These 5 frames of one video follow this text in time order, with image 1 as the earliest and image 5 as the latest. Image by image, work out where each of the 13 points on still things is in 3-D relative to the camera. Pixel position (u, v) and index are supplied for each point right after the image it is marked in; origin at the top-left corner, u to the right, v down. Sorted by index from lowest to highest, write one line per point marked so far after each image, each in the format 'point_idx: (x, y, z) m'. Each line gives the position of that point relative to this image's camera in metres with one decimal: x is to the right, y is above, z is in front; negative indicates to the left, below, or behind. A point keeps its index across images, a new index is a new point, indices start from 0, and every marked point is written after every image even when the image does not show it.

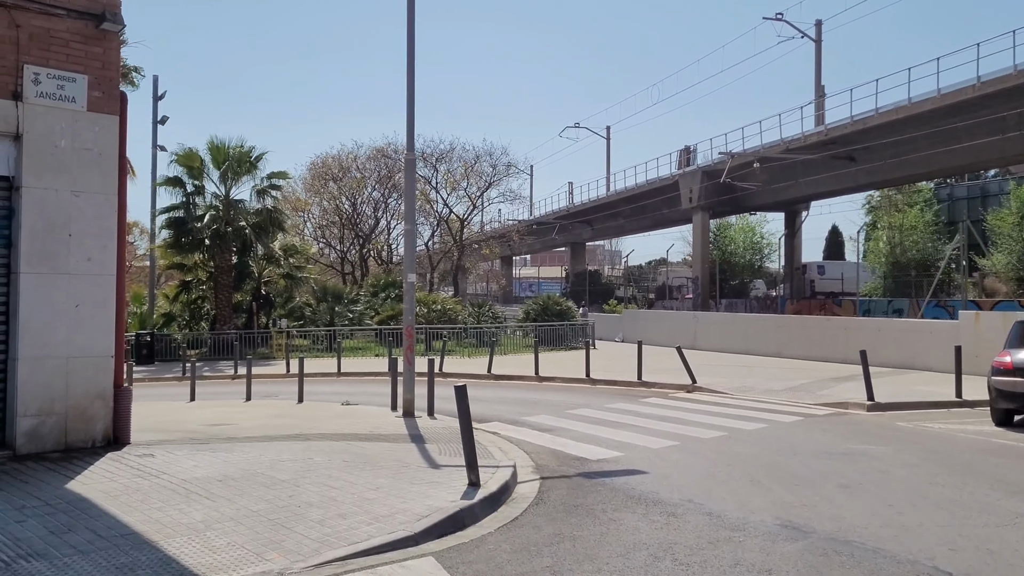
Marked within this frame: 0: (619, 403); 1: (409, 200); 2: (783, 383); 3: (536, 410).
0: (+1.9, -2.0, +16.3) m
1: (-1.4, +1.2, +13.0) m
2: (+5.2, -1.9, +18.0) m
3: (+0.4, -2.0, +15.2) m
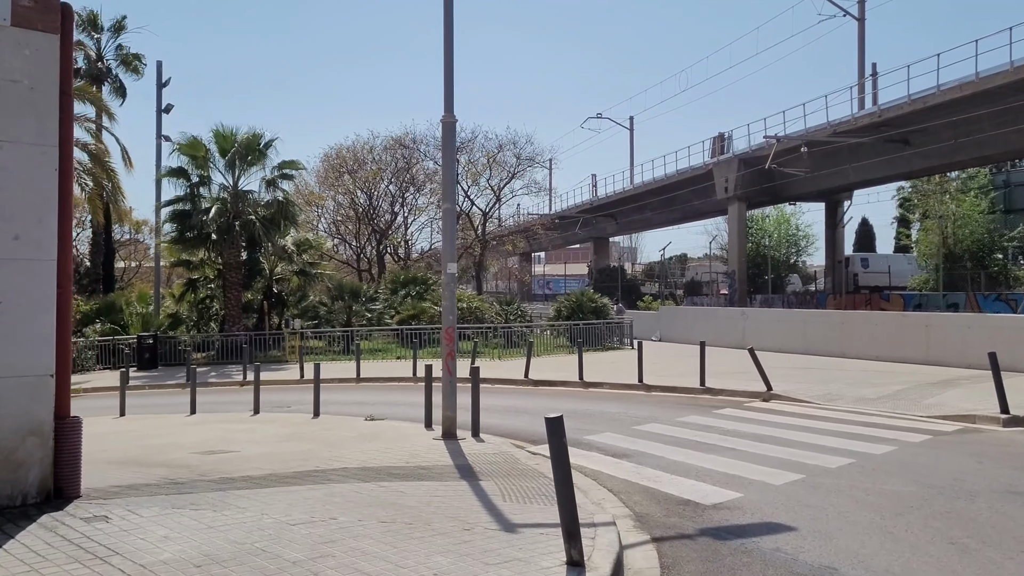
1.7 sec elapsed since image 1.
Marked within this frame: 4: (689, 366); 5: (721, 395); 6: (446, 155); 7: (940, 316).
0: (+2.7, -1.9, +13.9) m
1: (-0.7, +1.3, +10.6) m
2: (+6.0, -1.7, +15.5) m
3: (+1.2, -1.9, +12.7) m
4: (+3.7, -1.7, +19.6) m
5: (+3.6, -1.9, +16.3) m
6: (-0.7, +1.5, +10.7) m
7: (+9.0, -0.6, +19.9) m
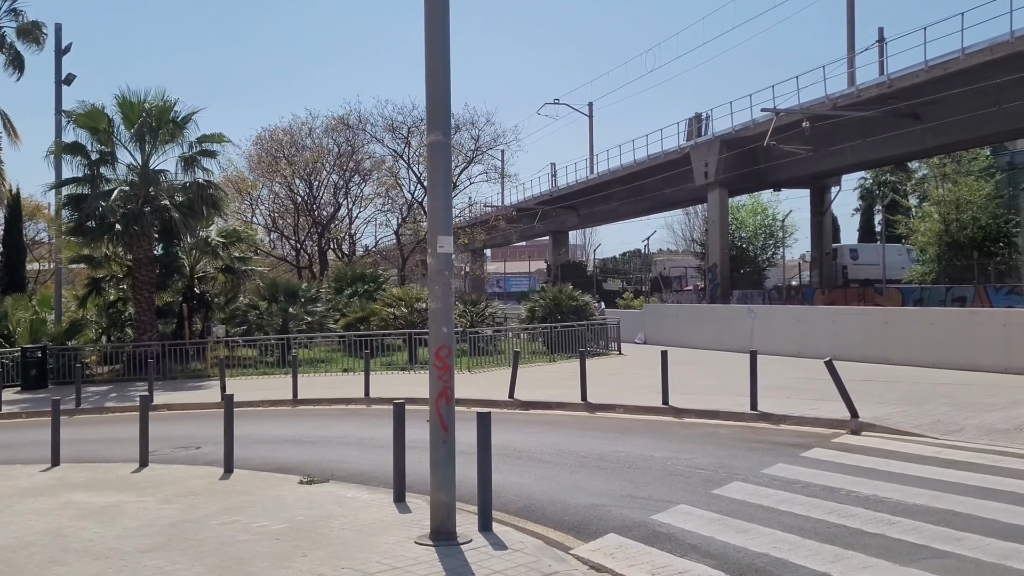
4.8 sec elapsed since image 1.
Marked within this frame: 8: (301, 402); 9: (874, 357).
0: (+2.7, -1.8, +9.6) m
1: (-0.5, +1.4, +6.2) m
2: (+6.0, -1.6, +11.5) m
3: (+1.3, -1.8, +8.4) m
4: (+3.4, -1.6, +15.4) m
5: (+3.5, -1.8, +12.1) m
6: (-0.5, +1.6, +6.2) m
7: (+8.7, -0.4, +16.0) m
8: (-3.9, -2.1, +17.2) m
9: (+7.5, -1.4, +19.4) m
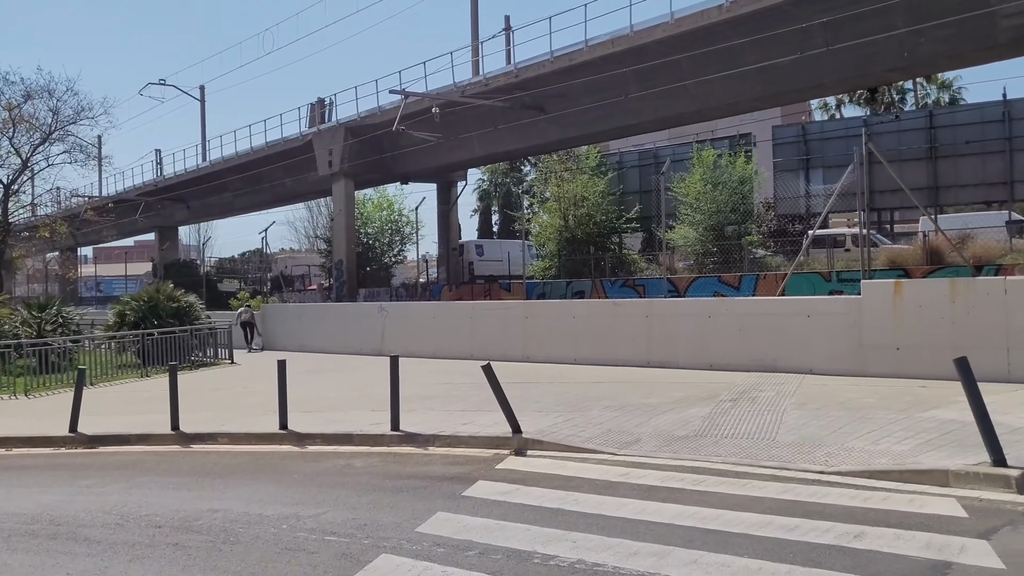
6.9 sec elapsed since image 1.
0: (-0.6, -1.7, +7.1) m
1: (-2.3, +1.5, +2.6) m
2: (+1.7, -1.4, +10.0) m
3: (-1.4, -1.7, +5.4) m
4: (-2.1, -1.5, +12.6) m
5: (-0.8, -1.6, +9.7) m
6: (-2.3, +1.7, +2.6) m
7: (+2.5, -0.2, +15.3) m
8: (-9.5, -2.1, +11.5) m
9: (+0.1, -1.3, +17.9) m
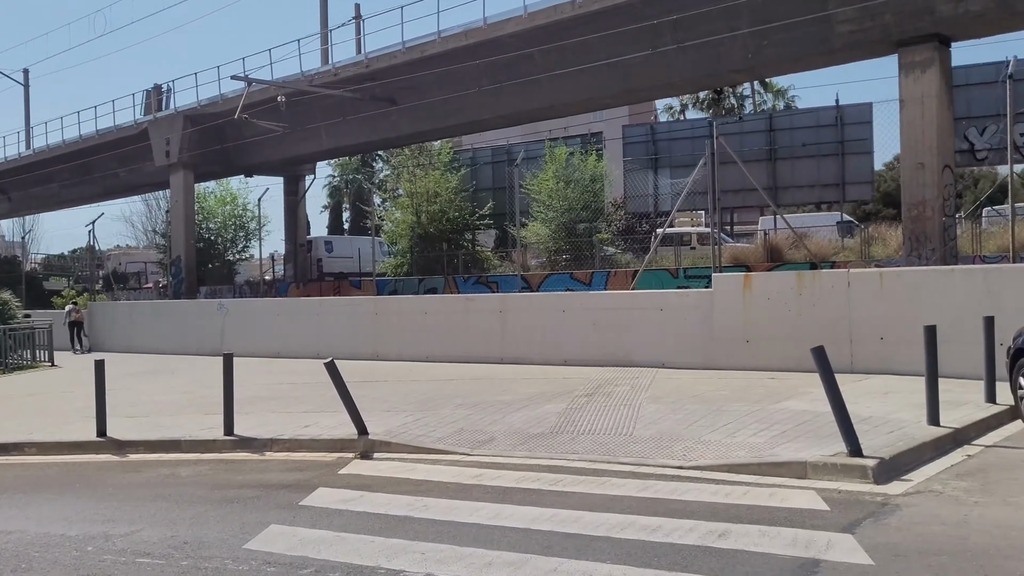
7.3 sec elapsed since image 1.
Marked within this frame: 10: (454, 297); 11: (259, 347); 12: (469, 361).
0: (-1.6, -1.6, +6.4) m
1: (-2.6, +1.5, +1.7) m
2: (+0.1, -1.3, +9.6) m
3: (-2.2, -1.6, +4.5) m
4: (-4.1, -1.4, +11.6) m
5: (-2.2, -1.6, +8.9) m
6: (-2.7, +1.7, +1.7) m
7: (+0.1, -0.2, +14.9) m
8: (-11.2, -2.0, +9.4) m
9: (-2.7, -1.2, +17.1) m
10: (-1.0, -0.2, +15.7) m
11: (-5.1, -1.2, +19.0) m
12: (-0.7, -1.2, +15.5) m
